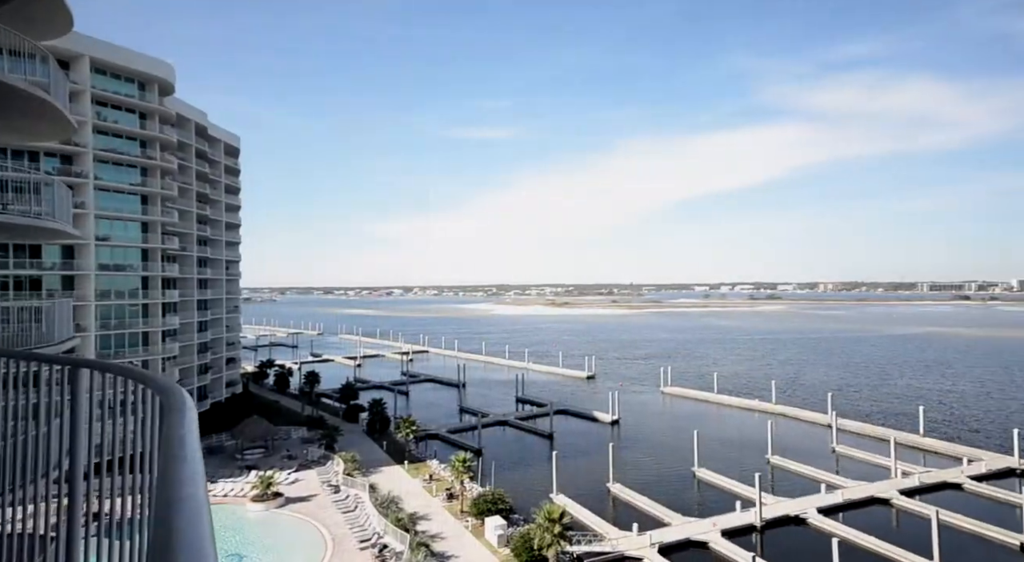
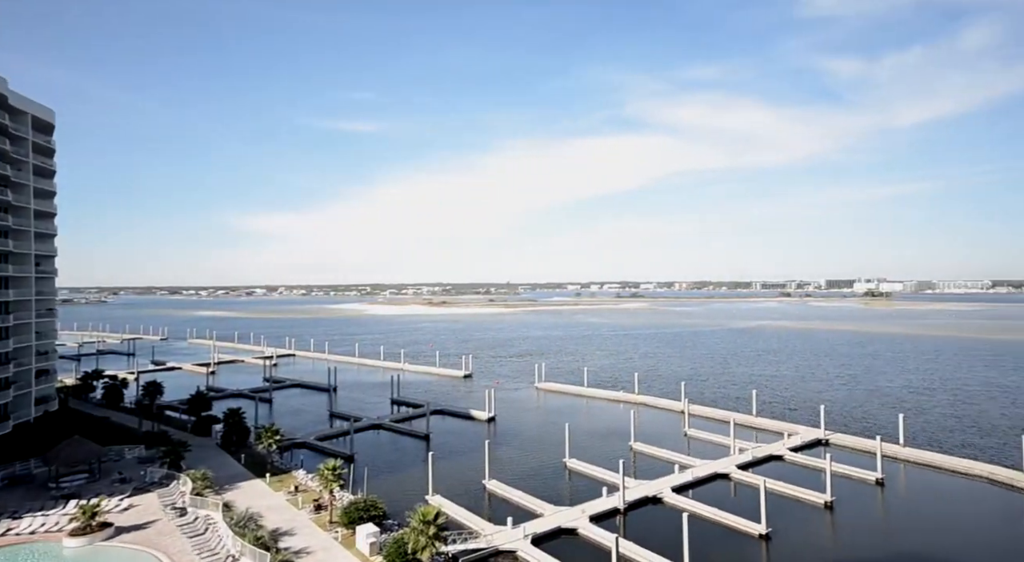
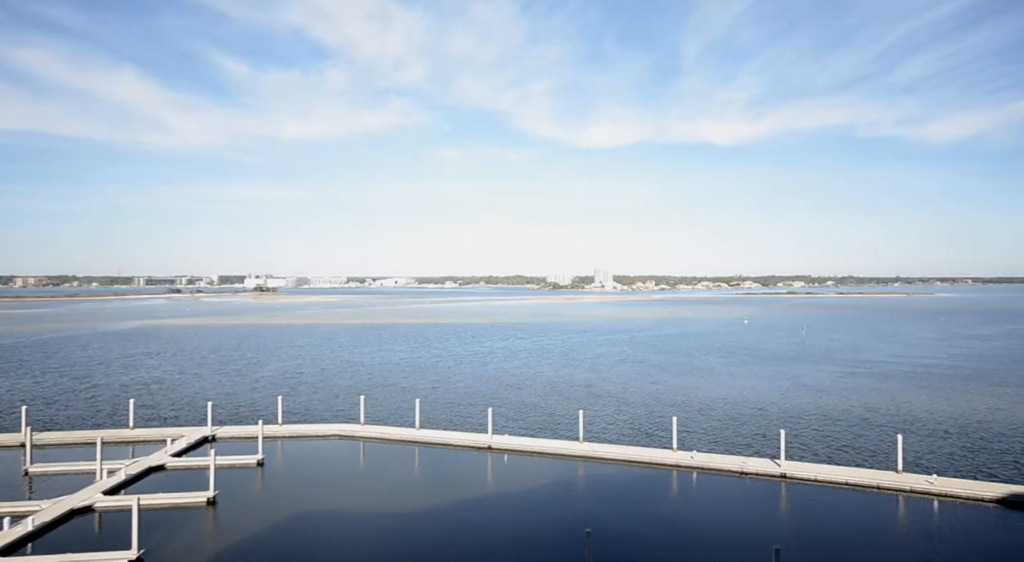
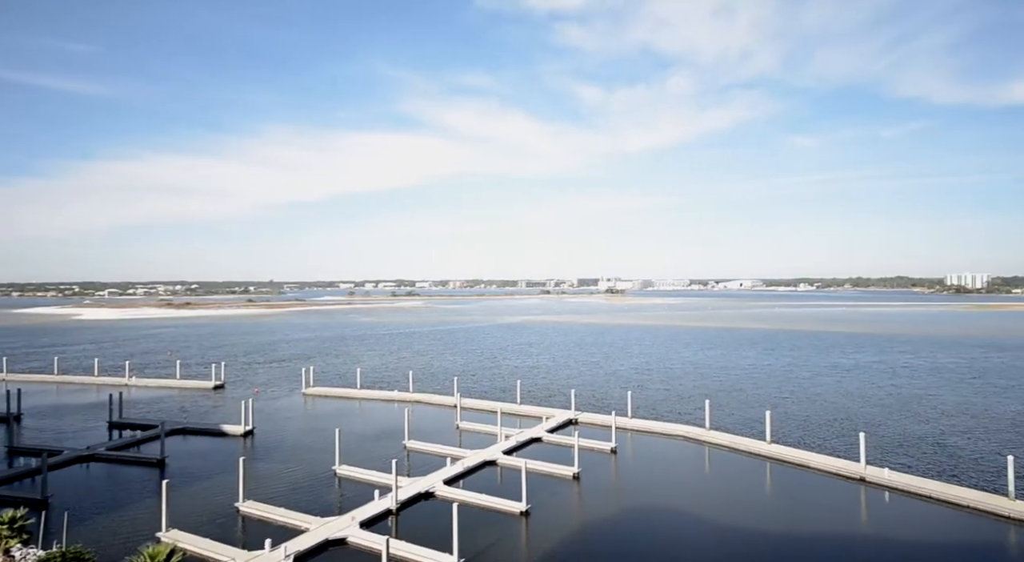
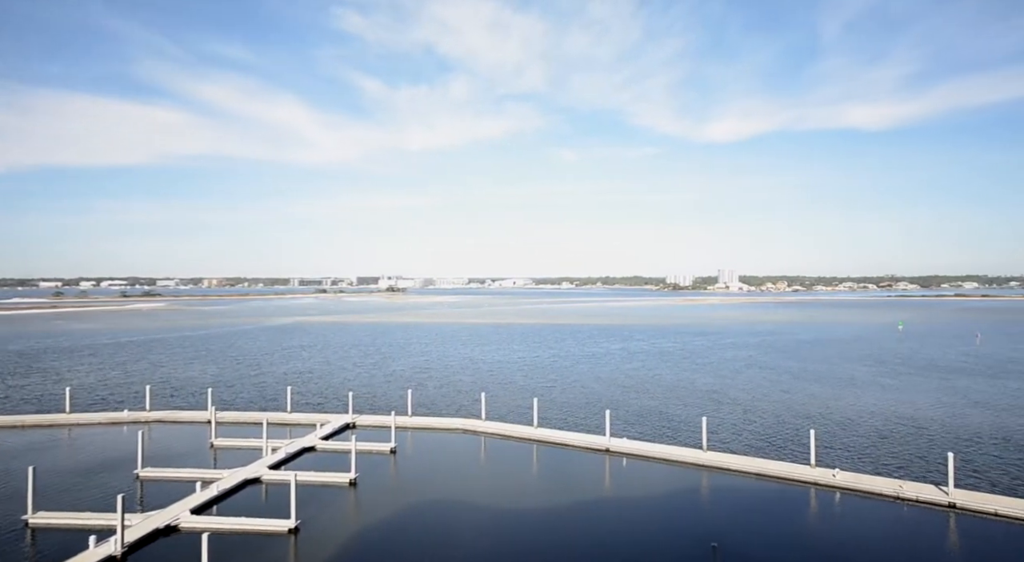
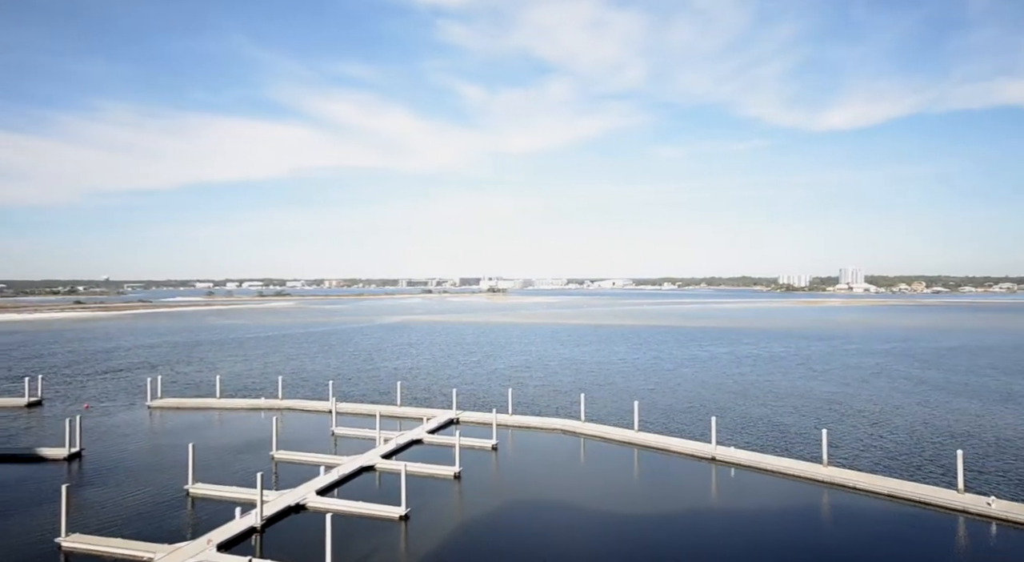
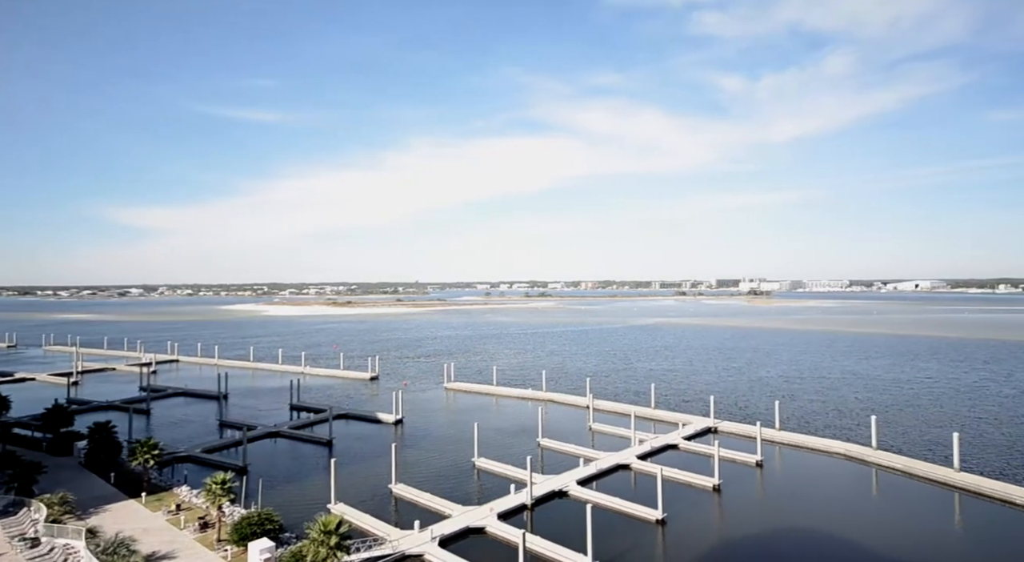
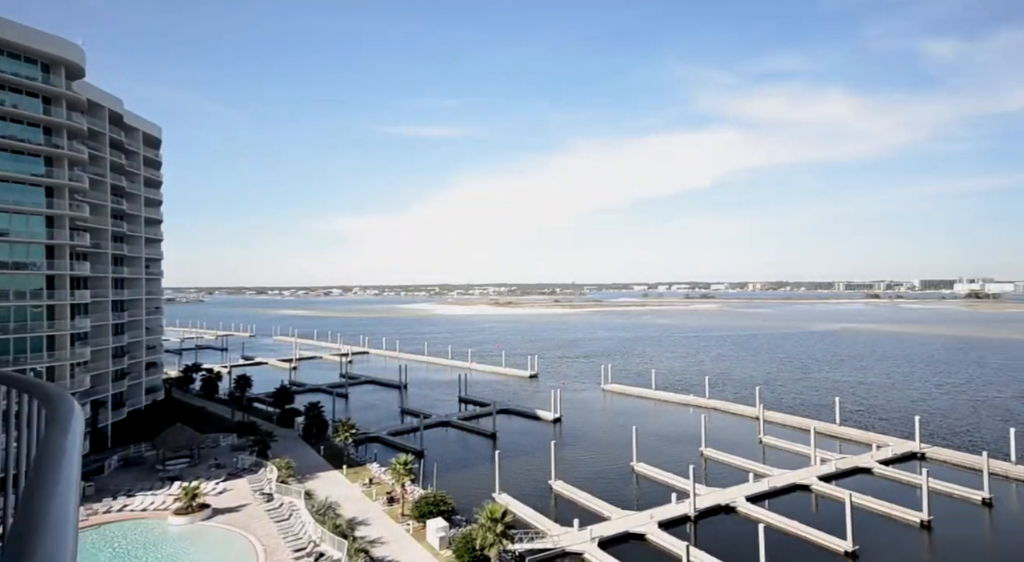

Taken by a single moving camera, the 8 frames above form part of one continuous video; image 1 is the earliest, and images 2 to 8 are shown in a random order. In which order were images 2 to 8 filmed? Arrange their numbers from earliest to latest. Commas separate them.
8, 2, 7, 4, 6, 5, 3
